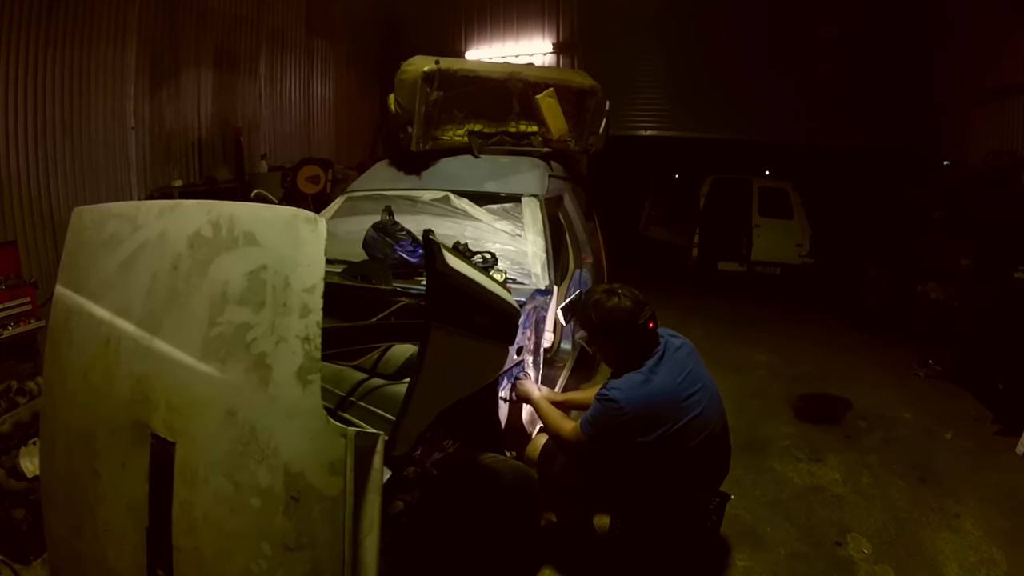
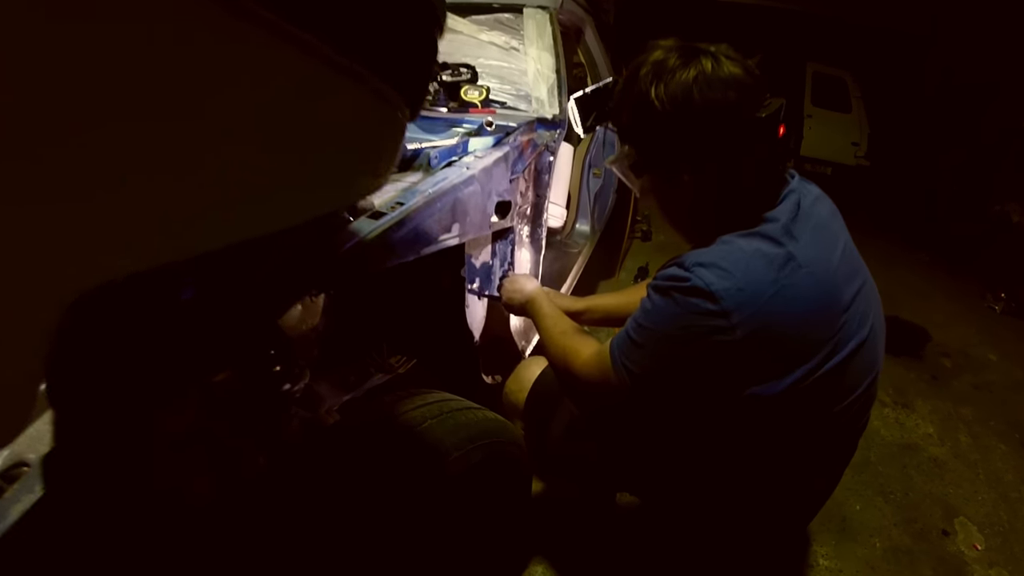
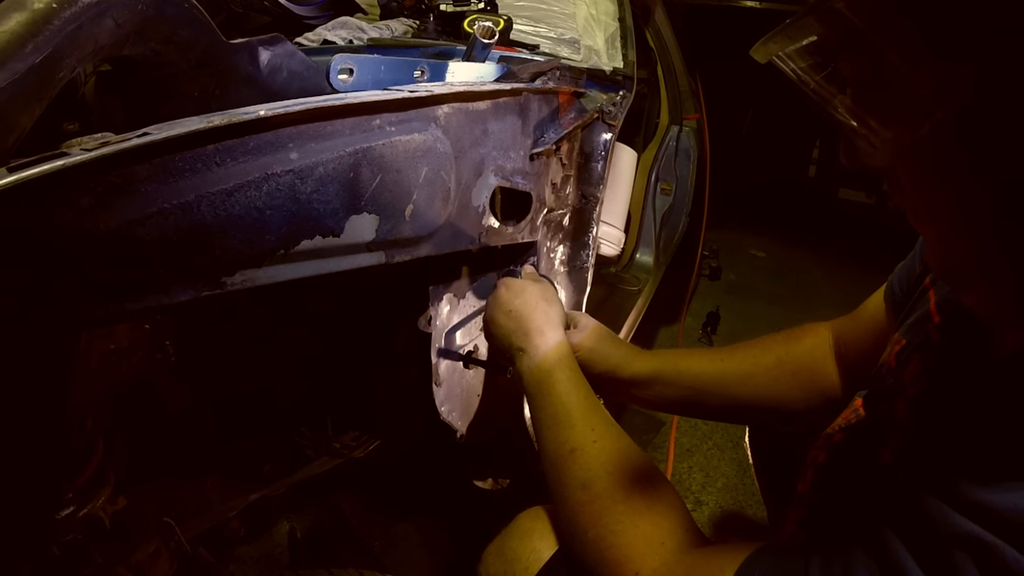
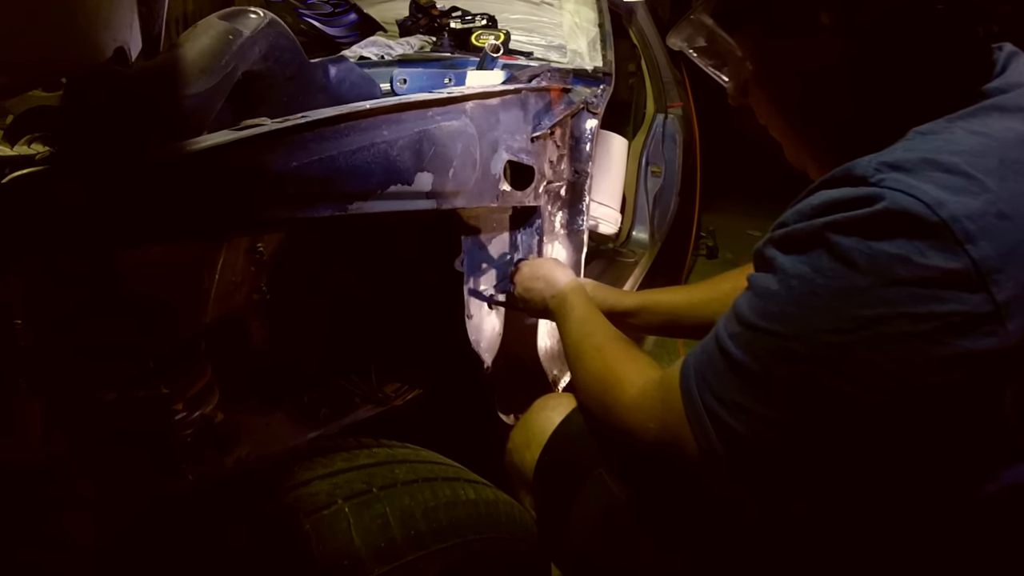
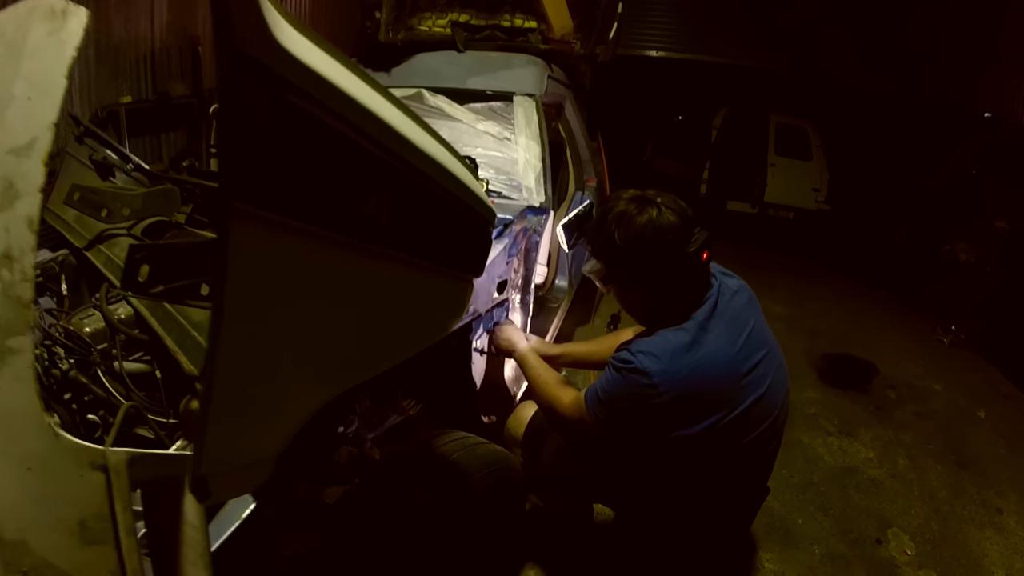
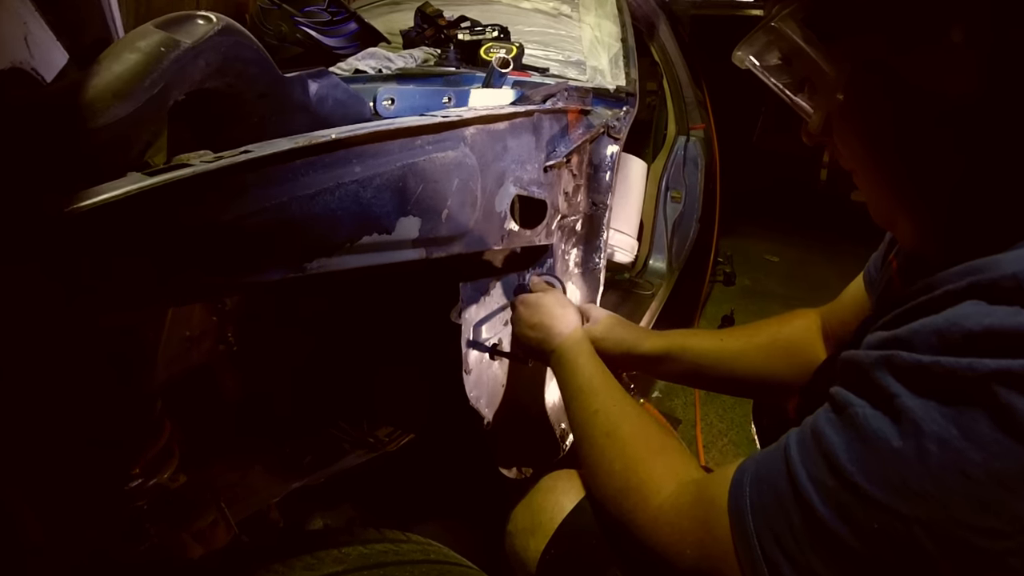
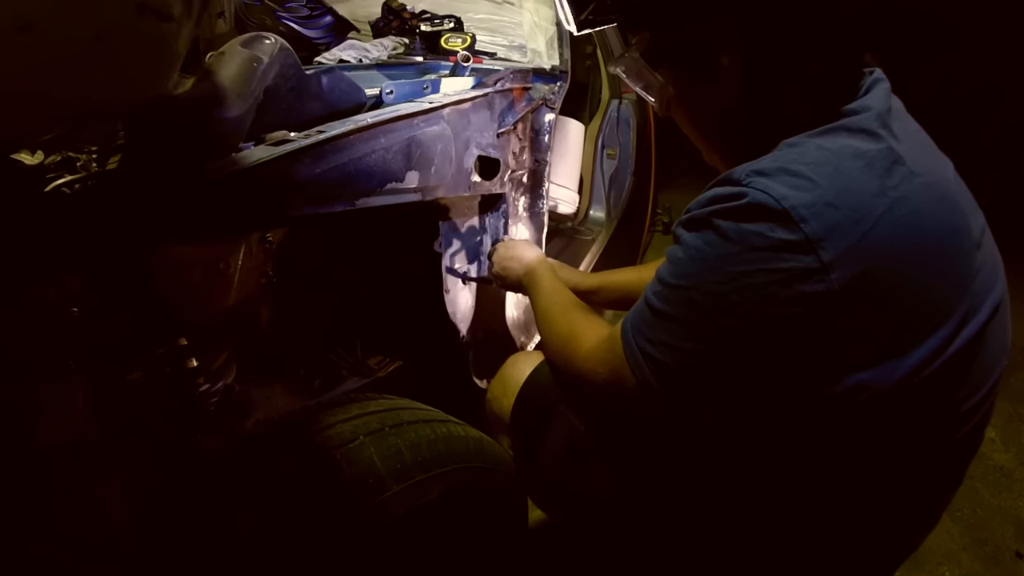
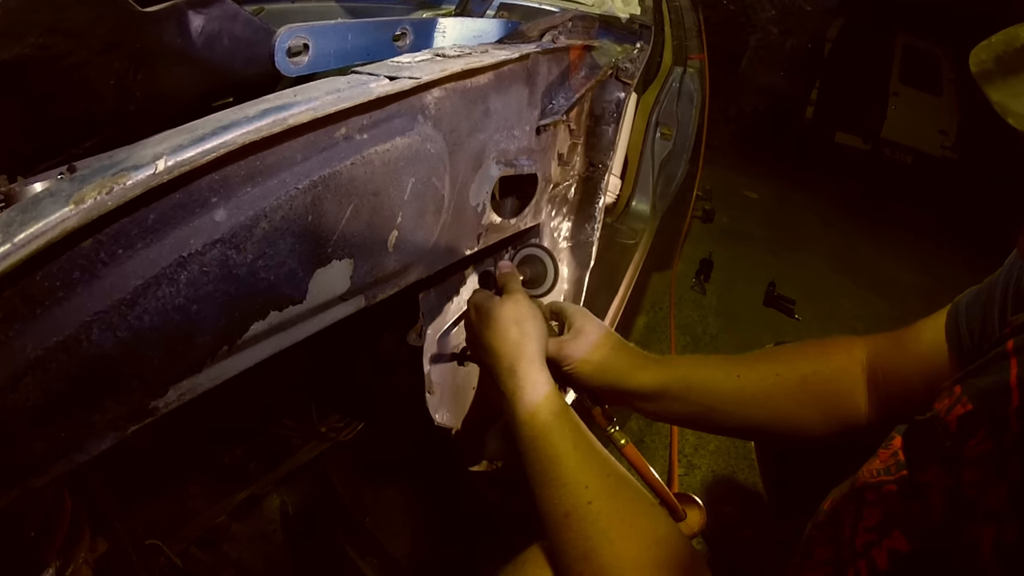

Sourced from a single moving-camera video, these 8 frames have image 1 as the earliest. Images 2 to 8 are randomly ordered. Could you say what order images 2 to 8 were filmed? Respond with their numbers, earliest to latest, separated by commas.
5, 2, 7, 4, 6, 3, 8
